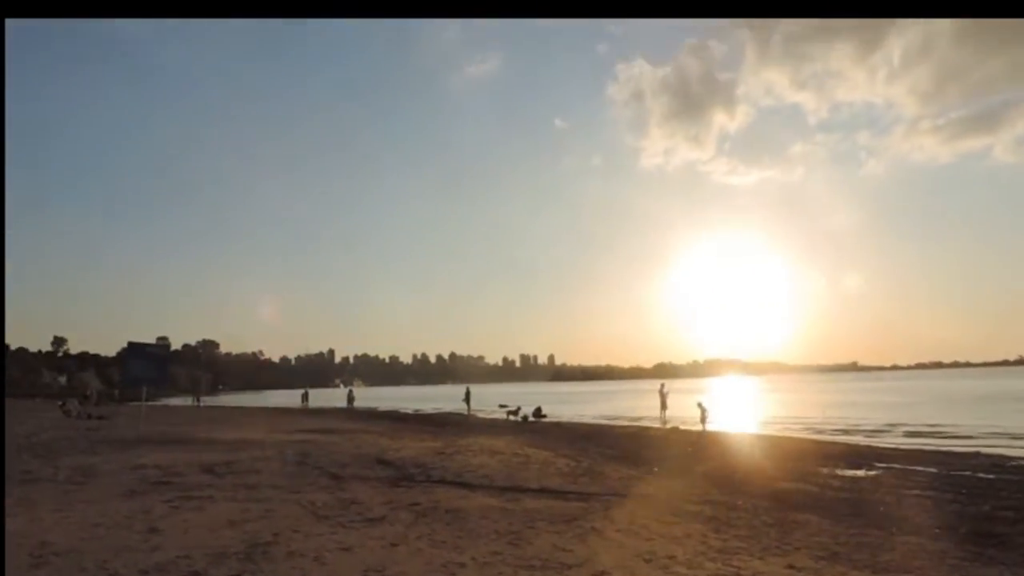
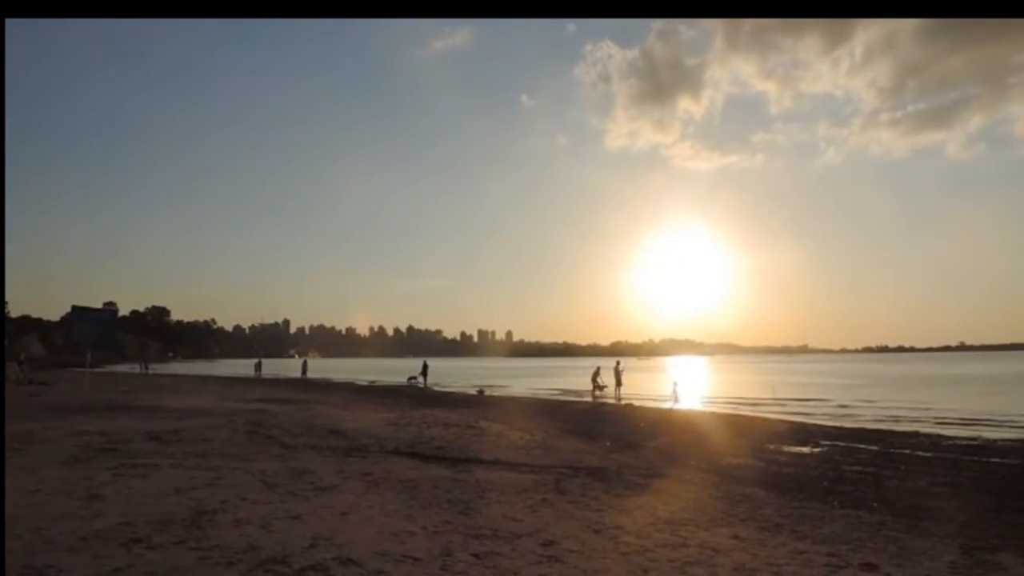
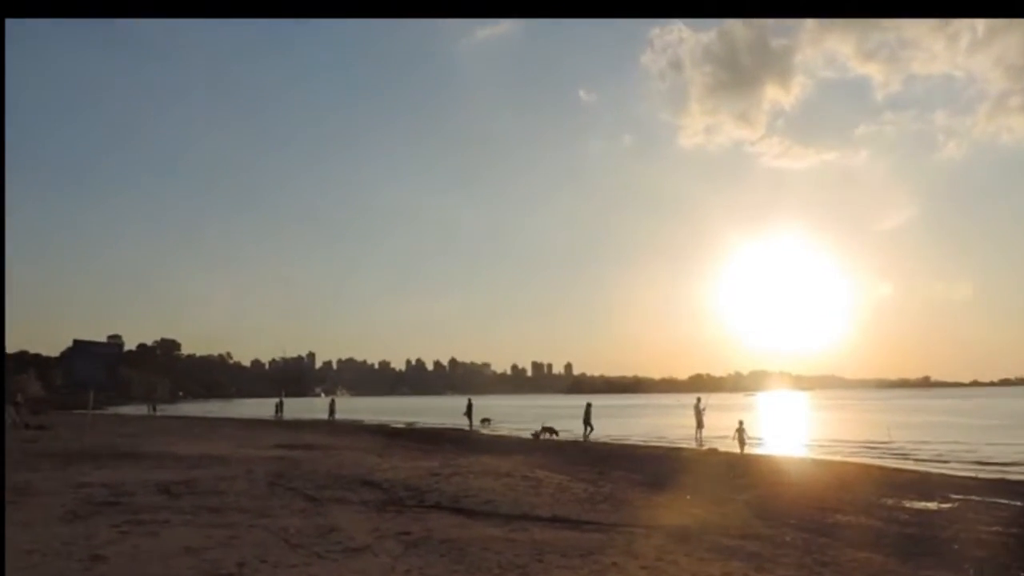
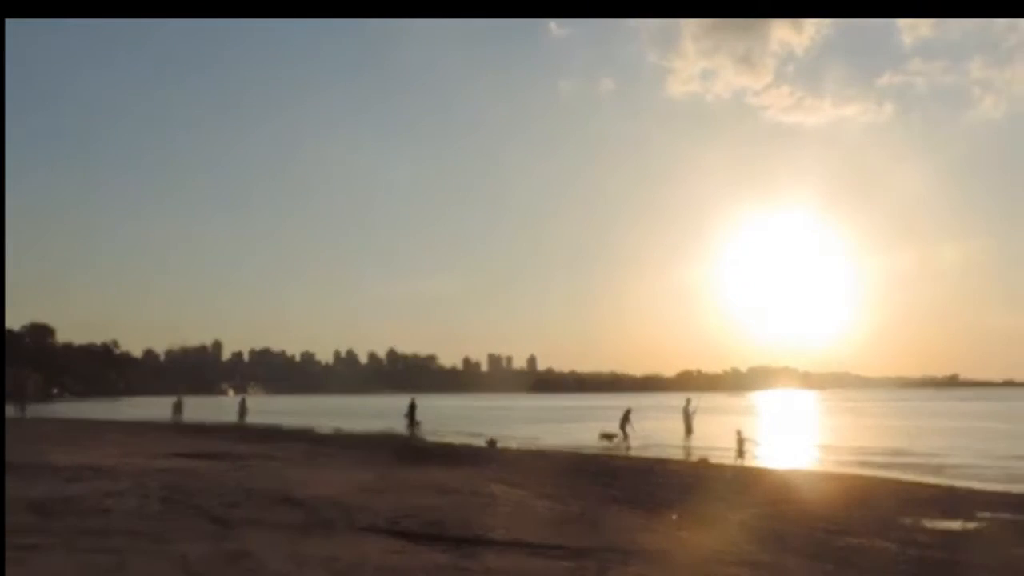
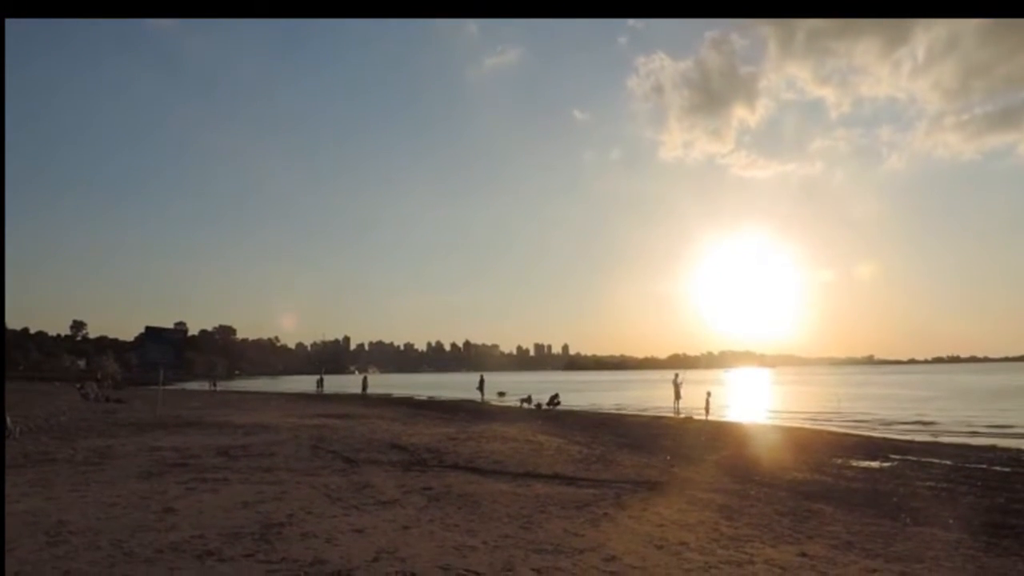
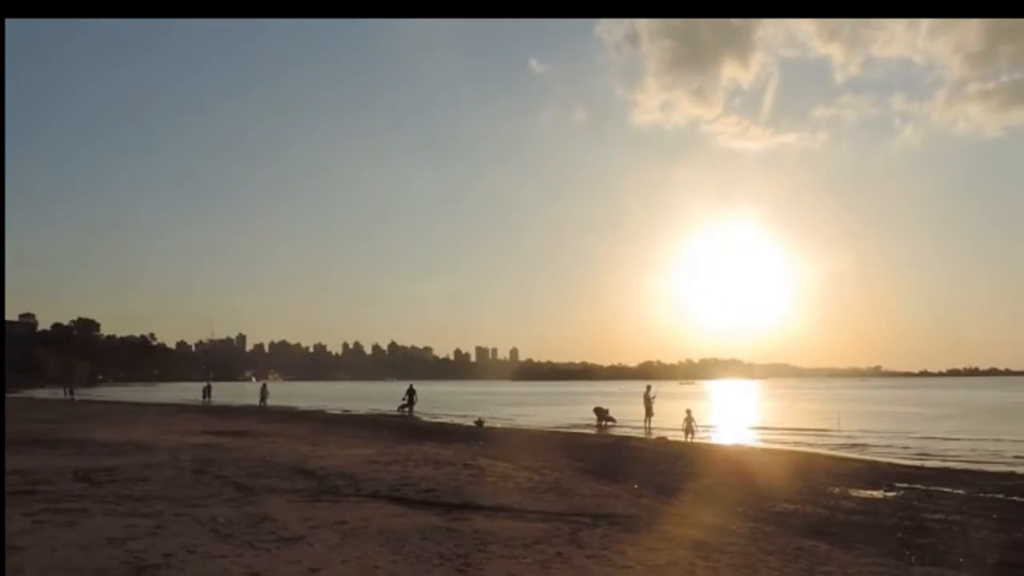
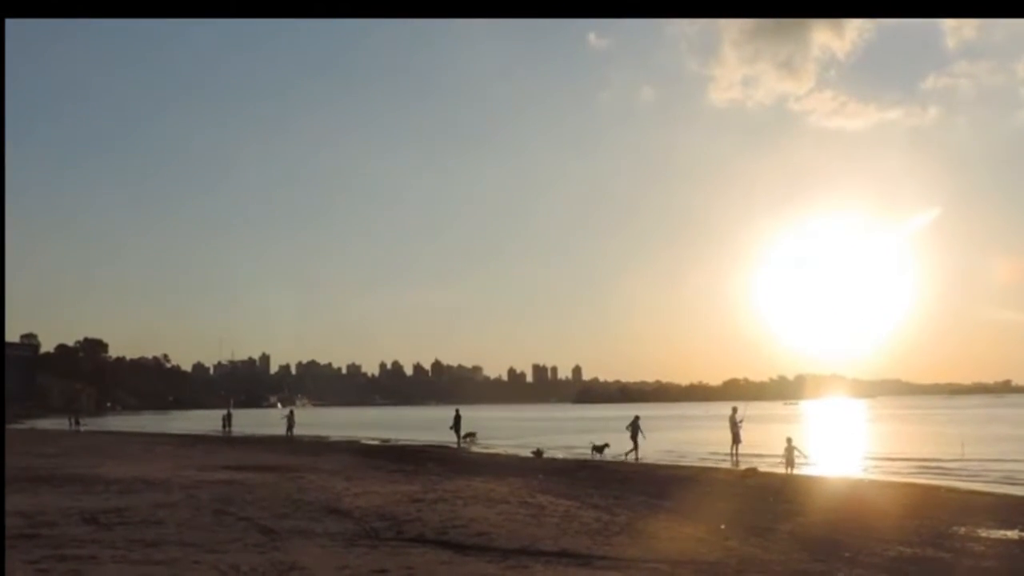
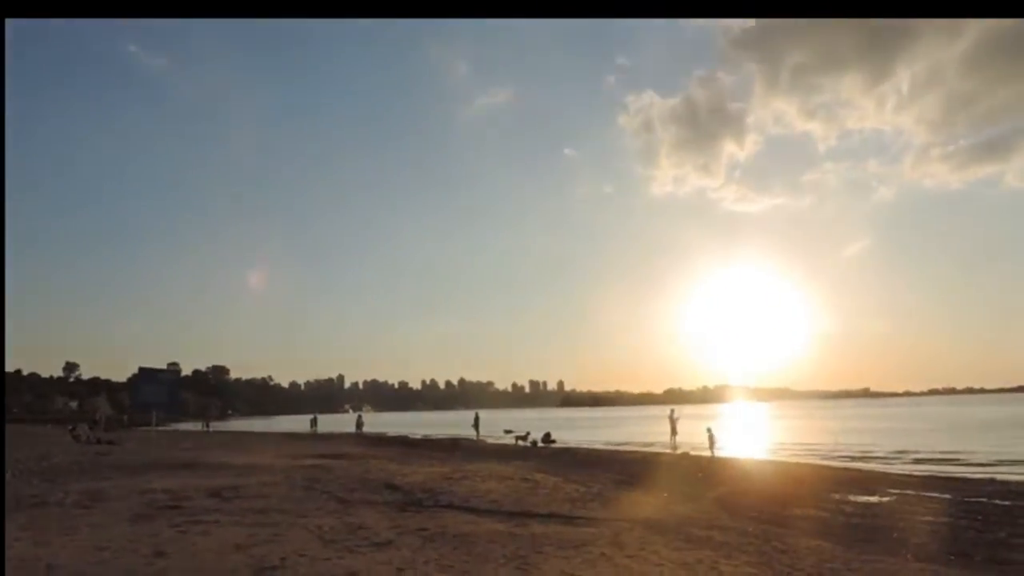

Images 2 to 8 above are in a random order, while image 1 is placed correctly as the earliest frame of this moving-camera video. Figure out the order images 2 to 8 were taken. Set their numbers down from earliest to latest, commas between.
8, 5, 3, 7, 4, 6, 2
